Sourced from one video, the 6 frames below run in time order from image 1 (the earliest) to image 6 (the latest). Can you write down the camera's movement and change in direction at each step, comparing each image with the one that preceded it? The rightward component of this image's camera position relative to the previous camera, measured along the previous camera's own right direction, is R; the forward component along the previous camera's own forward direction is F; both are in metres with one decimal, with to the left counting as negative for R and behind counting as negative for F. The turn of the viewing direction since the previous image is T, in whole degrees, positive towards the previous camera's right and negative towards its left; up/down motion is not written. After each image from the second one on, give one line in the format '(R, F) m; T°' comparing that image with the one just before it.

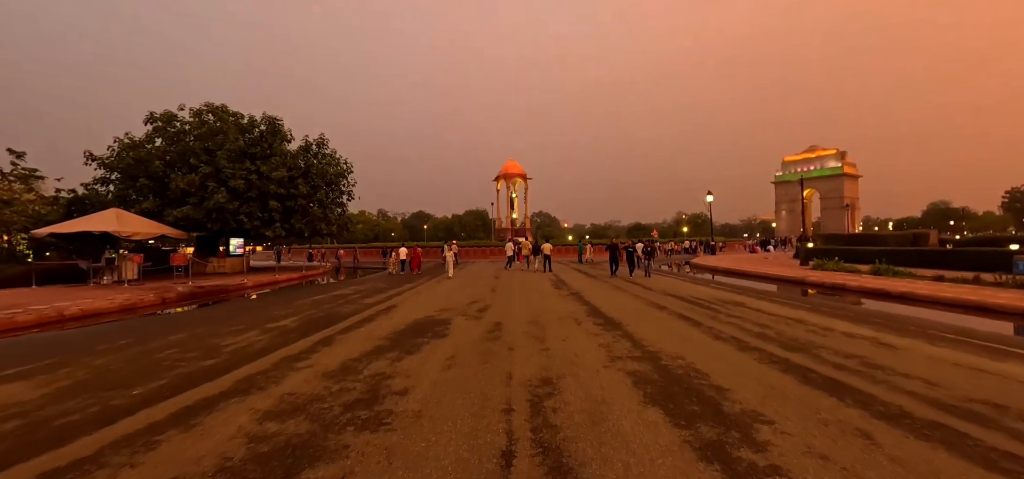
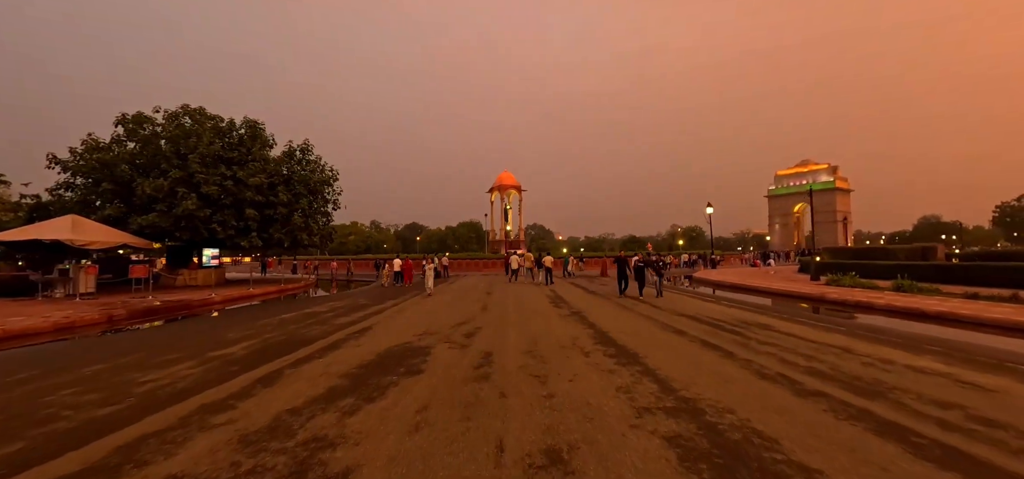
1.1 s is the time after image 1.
(0.0, +1.5) m; +1°
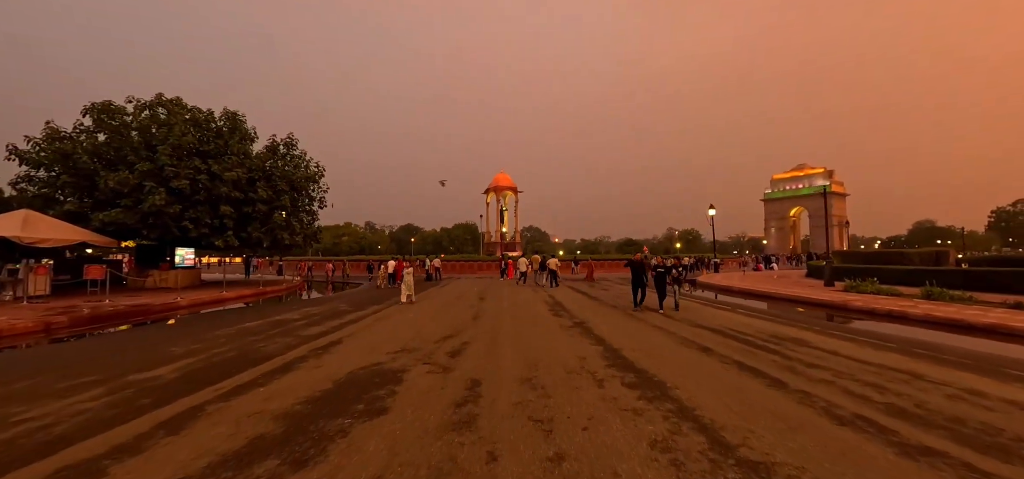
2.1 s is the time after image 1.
(0.0, +1.5) m; +1°
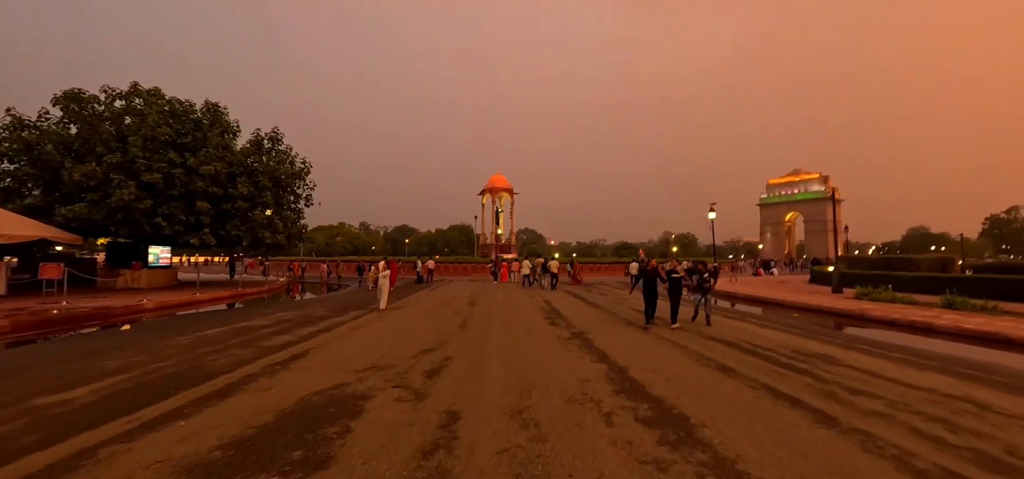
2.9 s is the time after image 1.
(+0.1, +1.1) m; +1°
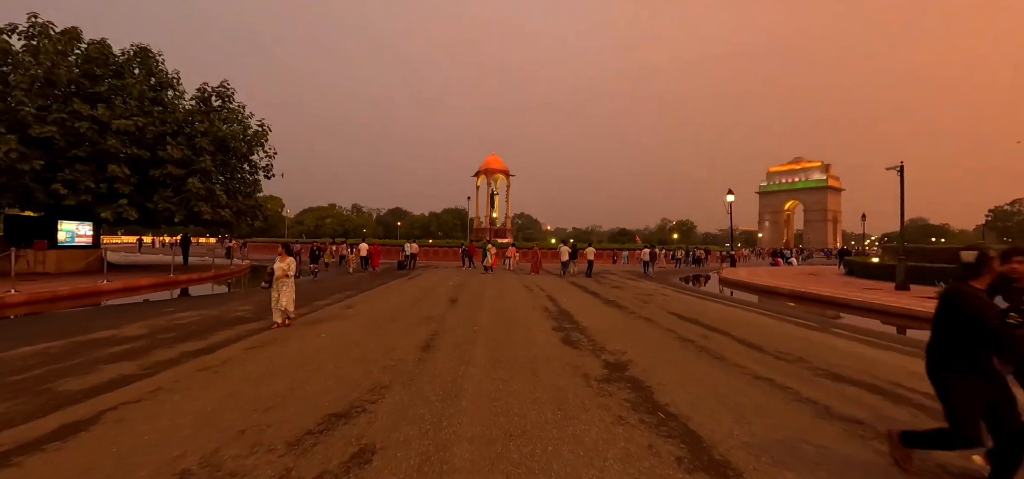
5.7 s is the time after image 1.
(0.0, +3.9) m; +1°
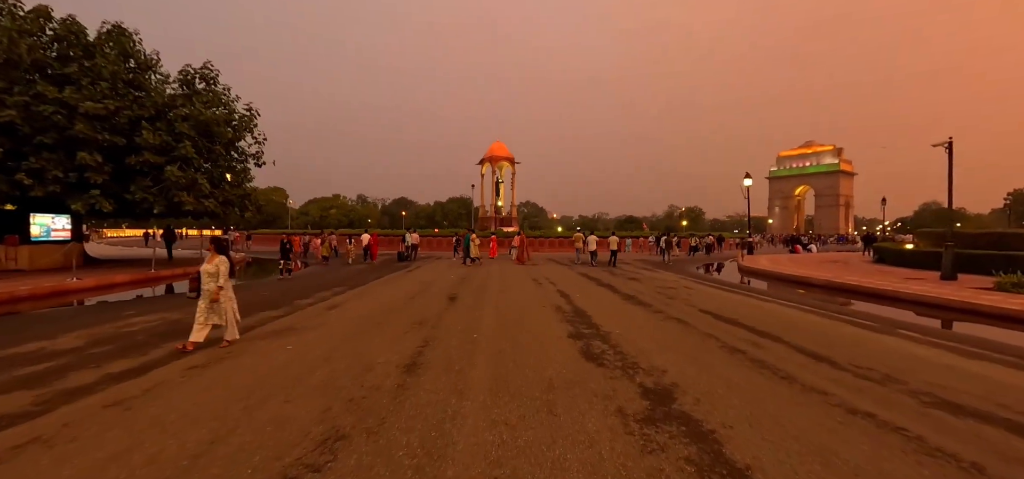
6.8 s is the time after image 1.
(0.0, +1.4) m; -1°
